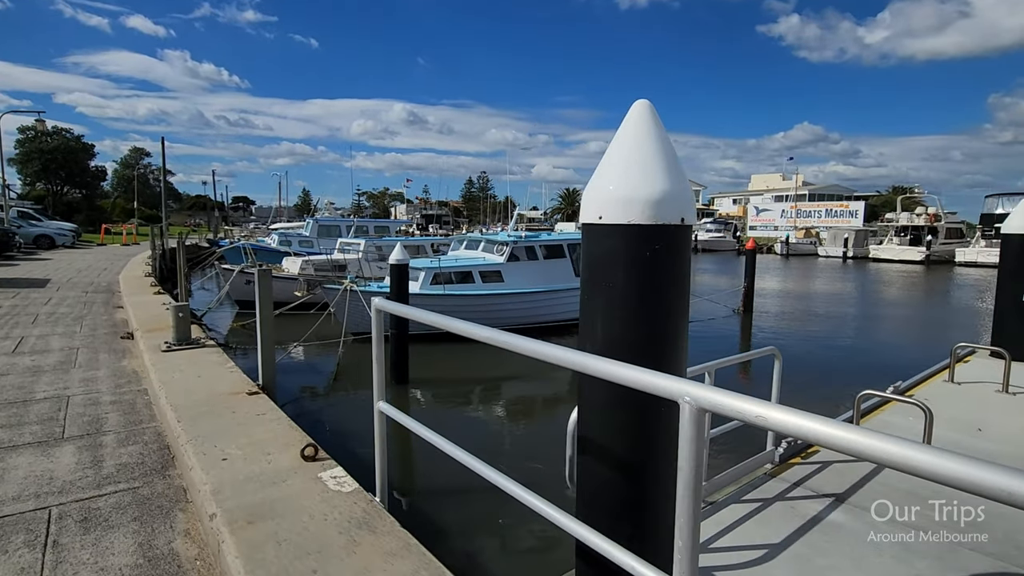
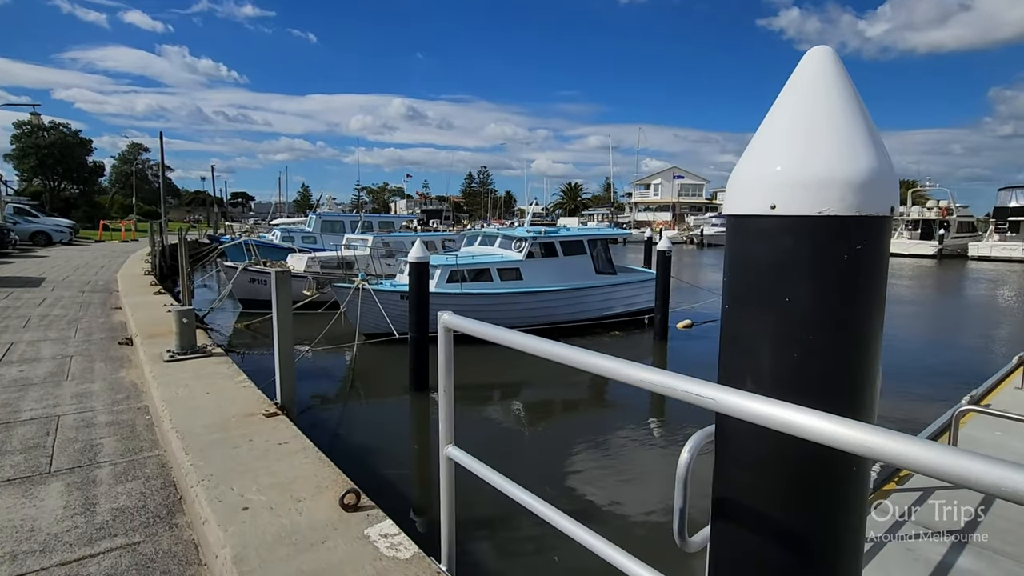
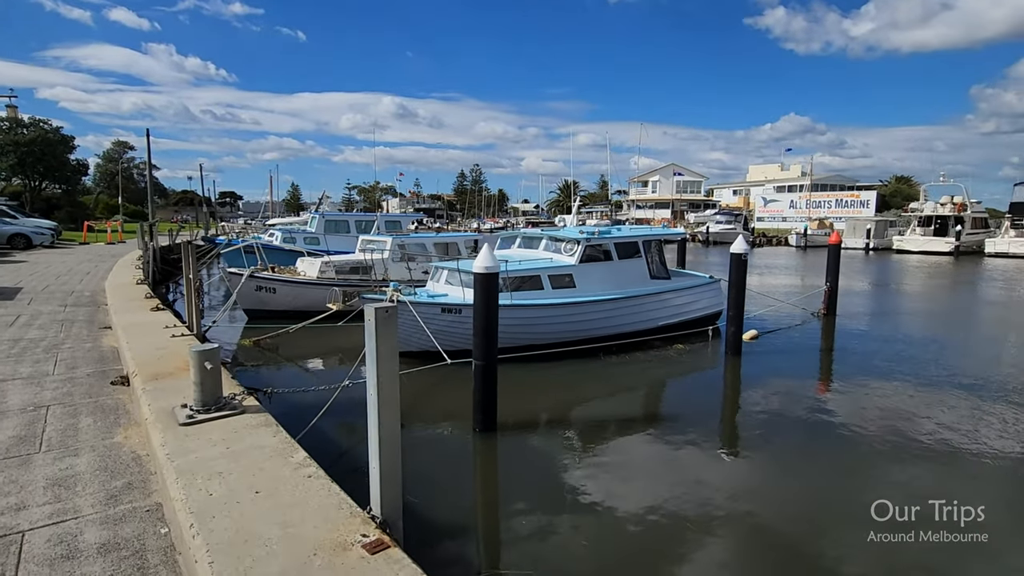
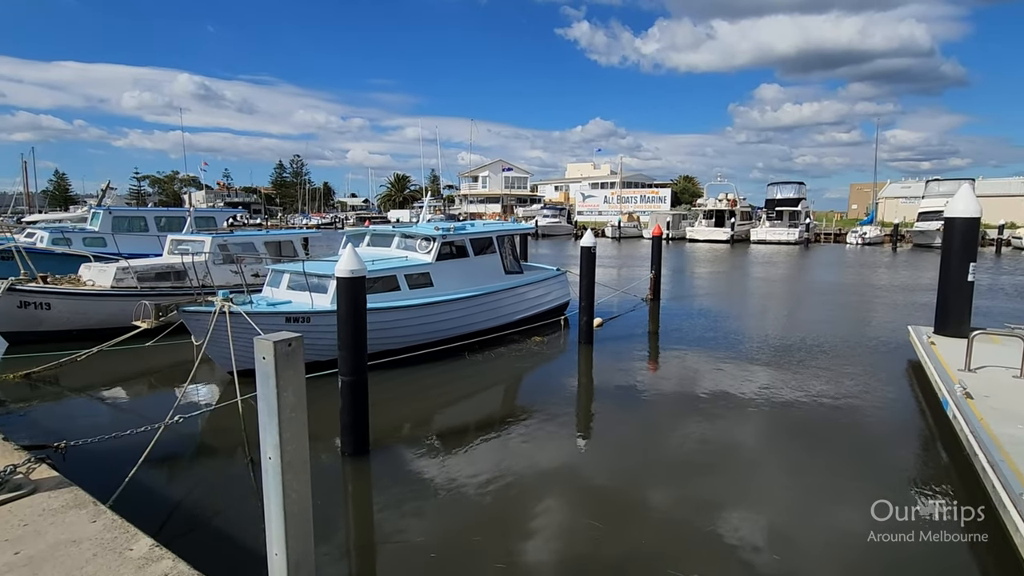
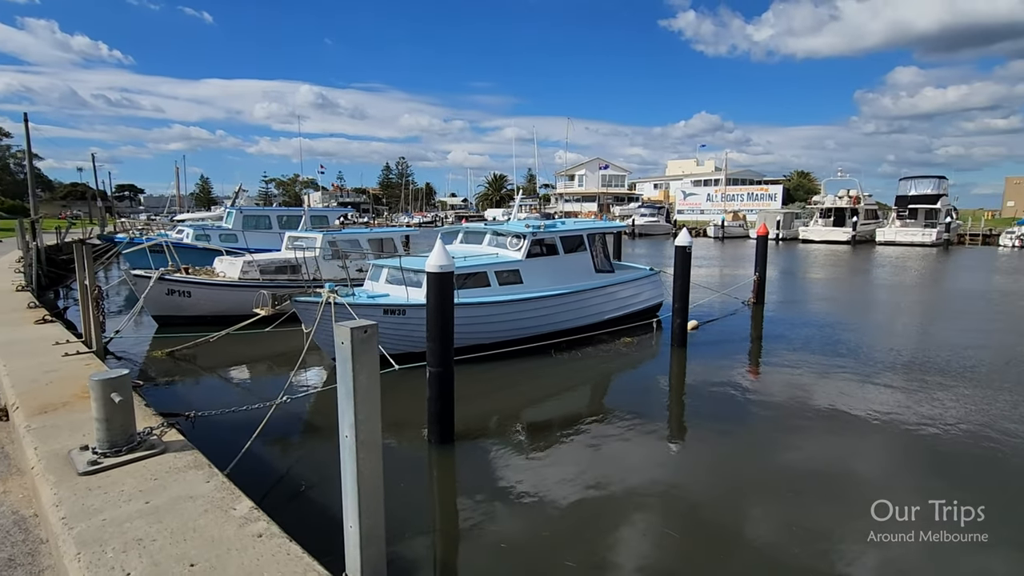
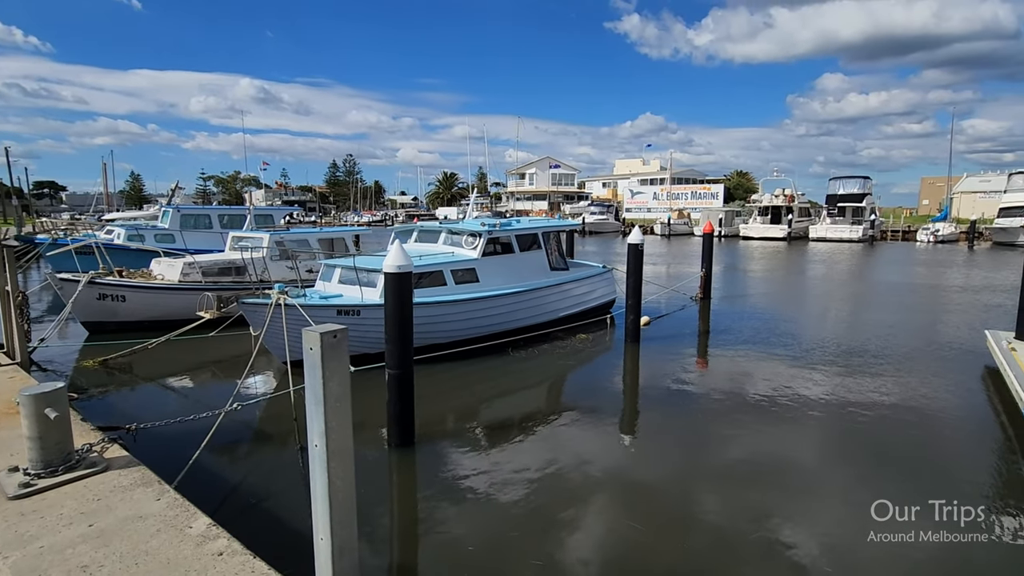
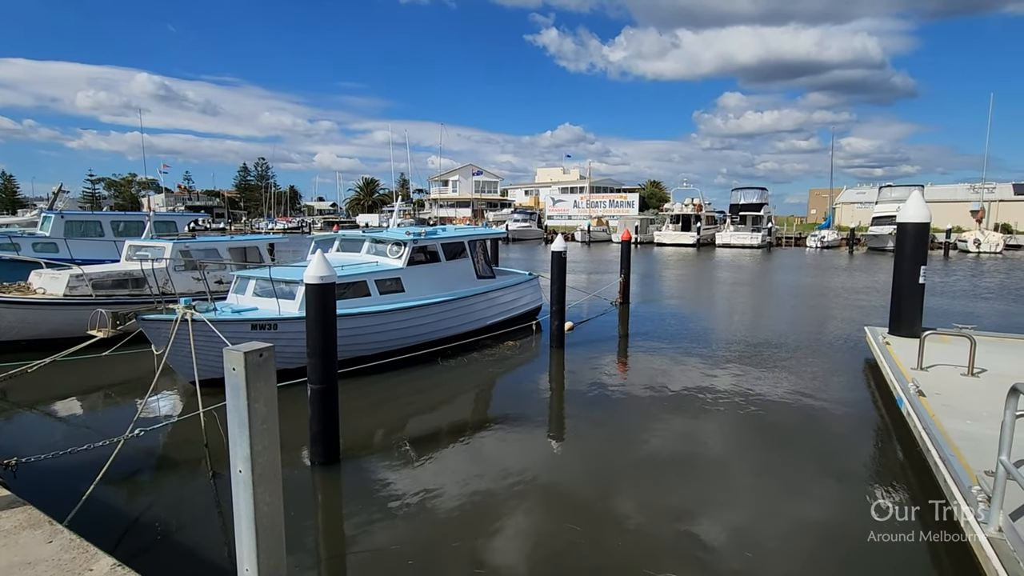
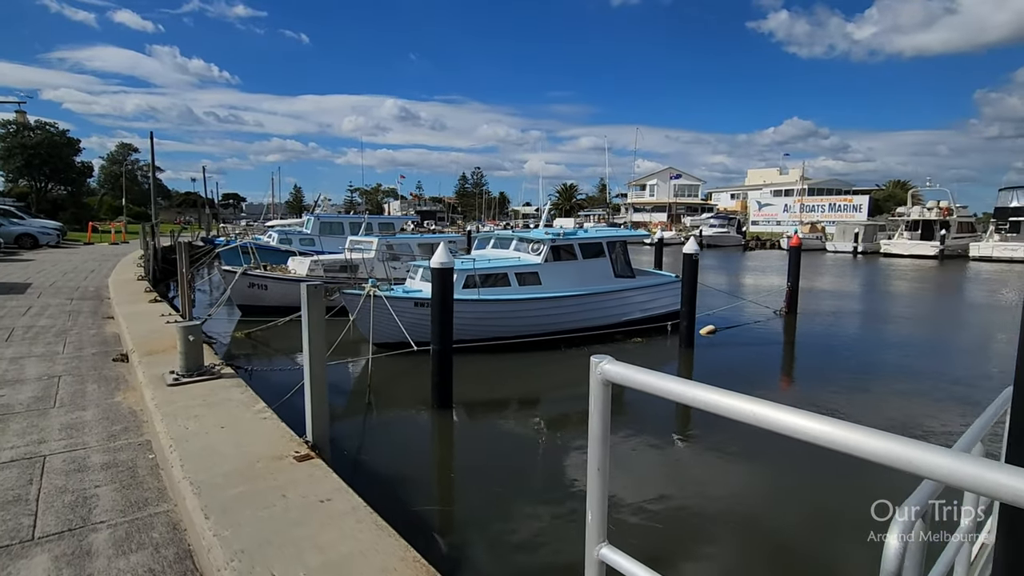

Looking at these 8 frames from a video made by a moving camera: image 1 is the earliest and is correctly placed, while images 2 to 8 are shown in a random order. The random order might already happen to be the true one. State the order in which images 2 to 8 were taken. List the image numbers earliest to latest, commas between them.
2, 8, 3, 5, 6, 4, 7
